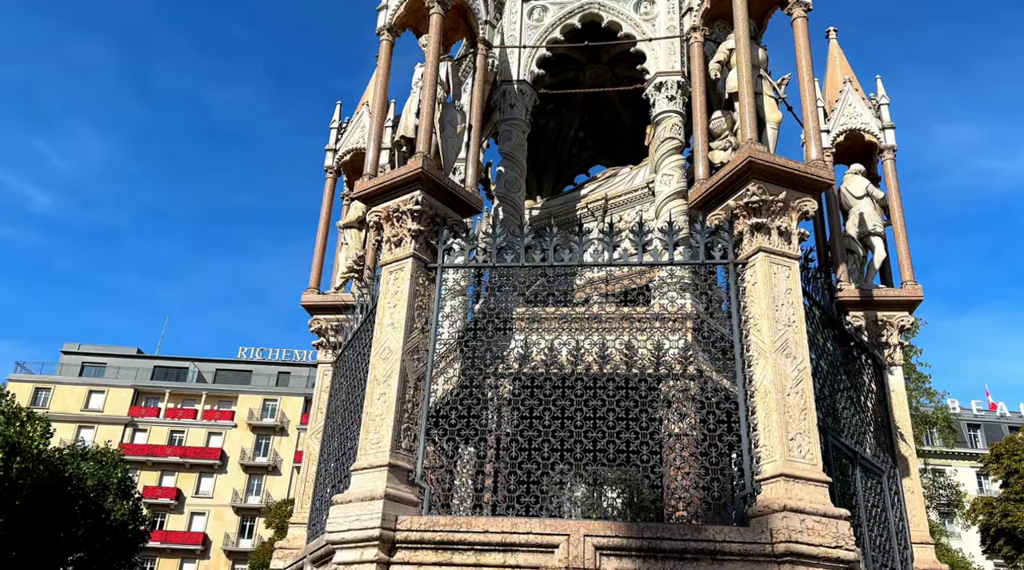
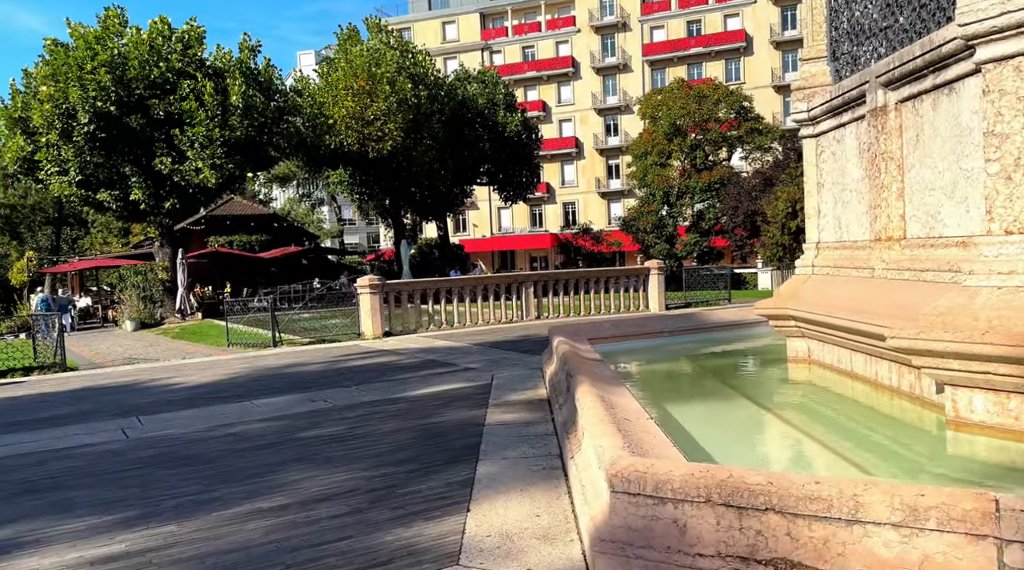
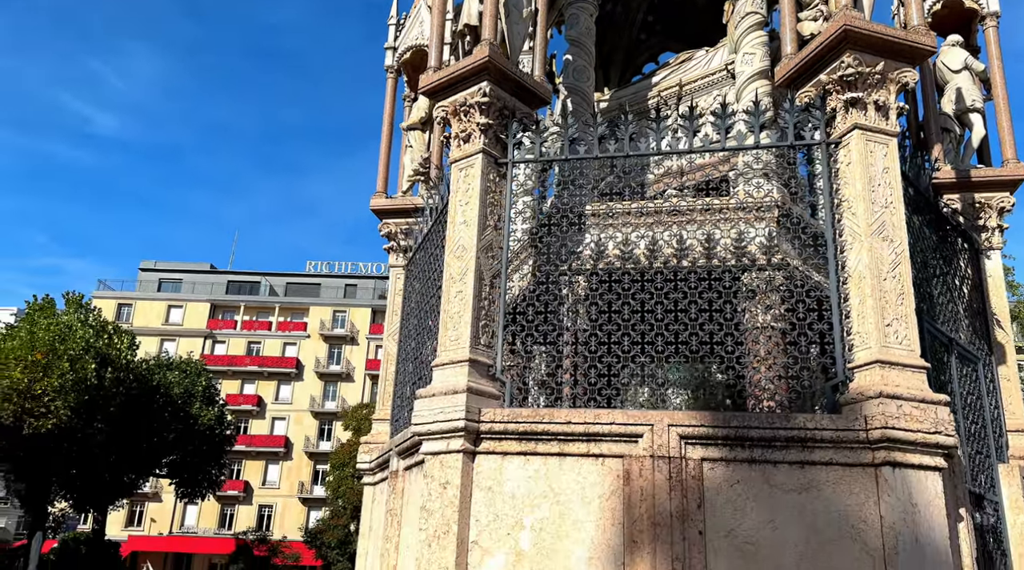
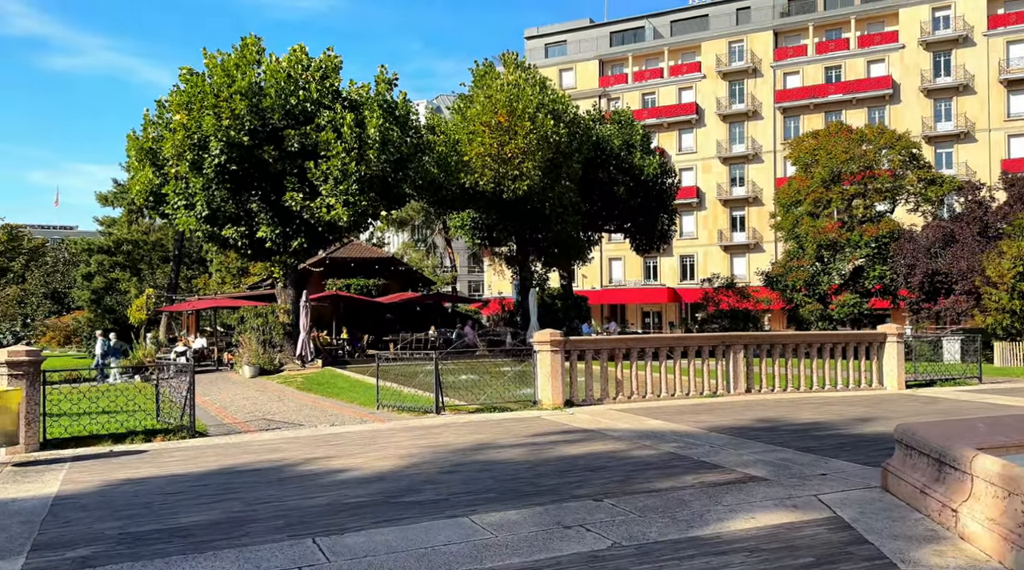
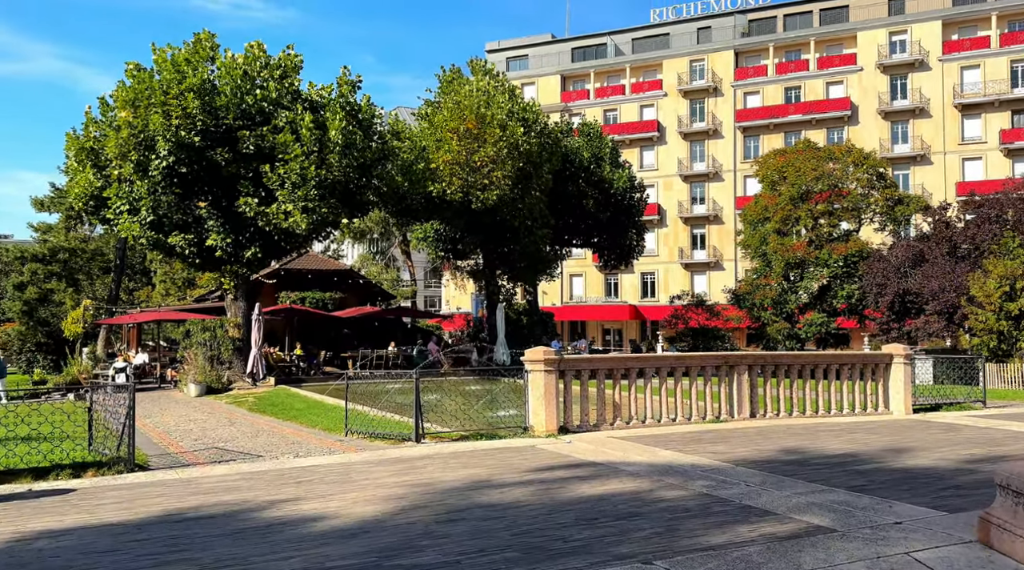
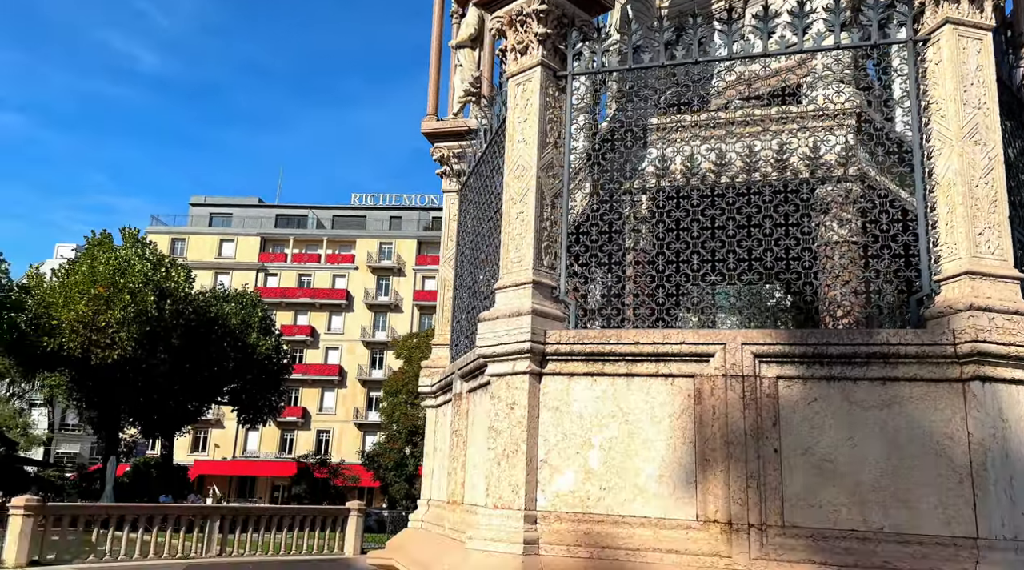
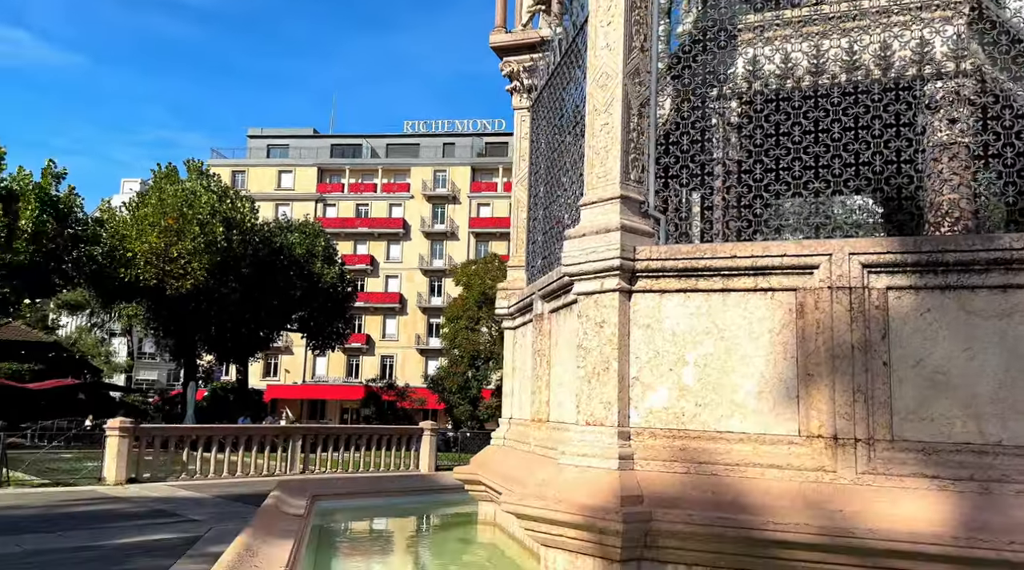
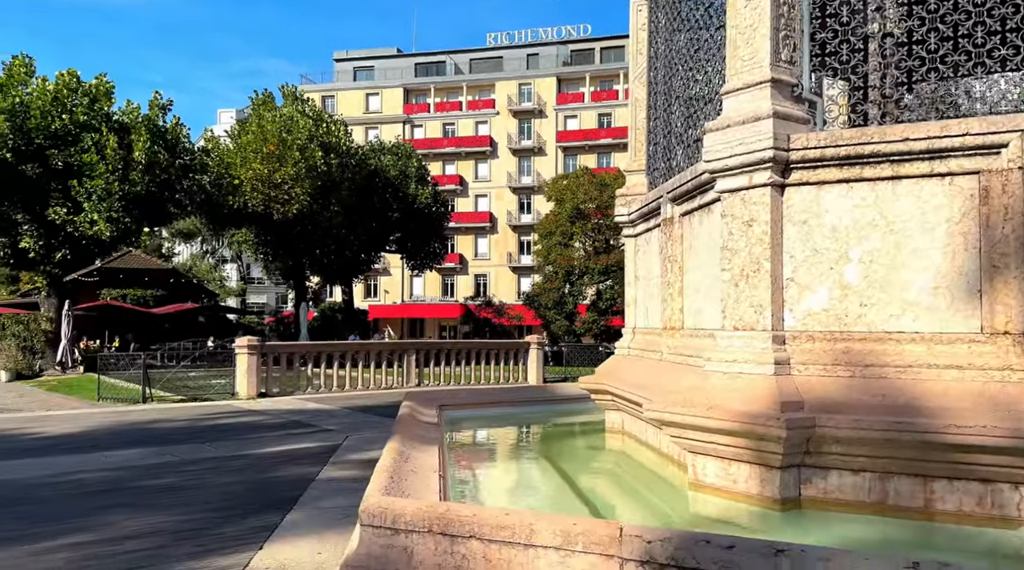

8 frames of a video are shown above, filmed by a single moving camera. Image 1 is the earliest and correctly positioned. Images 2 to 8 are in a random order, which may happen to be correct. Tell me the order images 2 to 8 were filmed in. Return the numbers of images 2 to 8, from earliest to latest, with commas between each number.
3, 6, 7, 8, 2, 4, 5
